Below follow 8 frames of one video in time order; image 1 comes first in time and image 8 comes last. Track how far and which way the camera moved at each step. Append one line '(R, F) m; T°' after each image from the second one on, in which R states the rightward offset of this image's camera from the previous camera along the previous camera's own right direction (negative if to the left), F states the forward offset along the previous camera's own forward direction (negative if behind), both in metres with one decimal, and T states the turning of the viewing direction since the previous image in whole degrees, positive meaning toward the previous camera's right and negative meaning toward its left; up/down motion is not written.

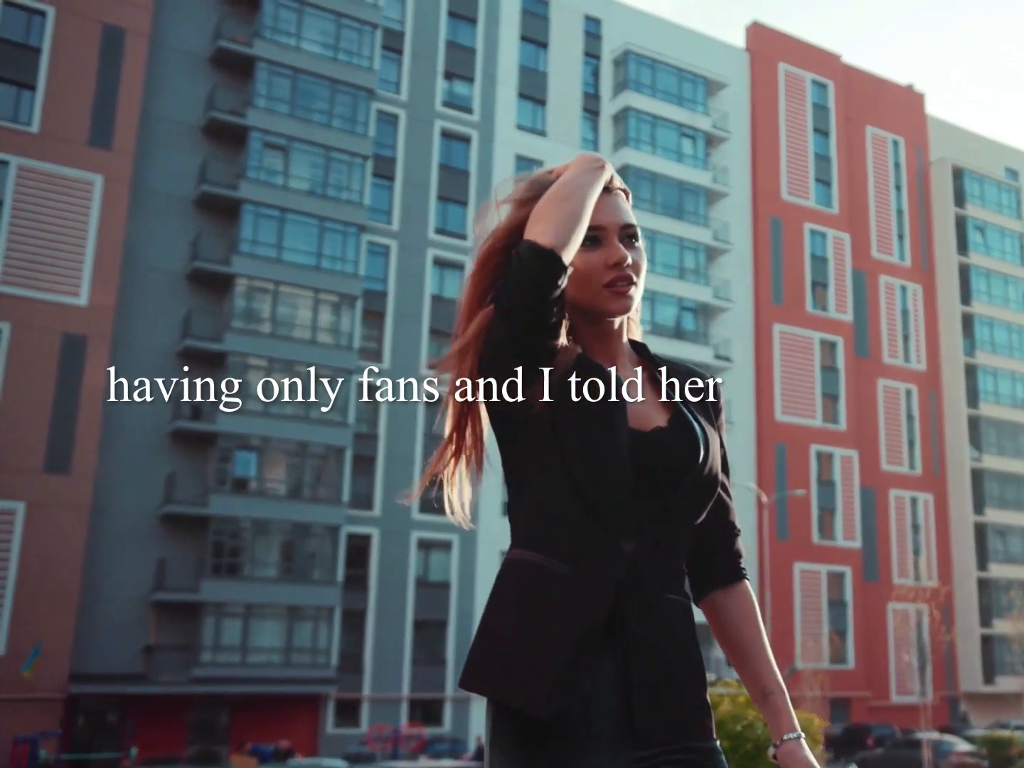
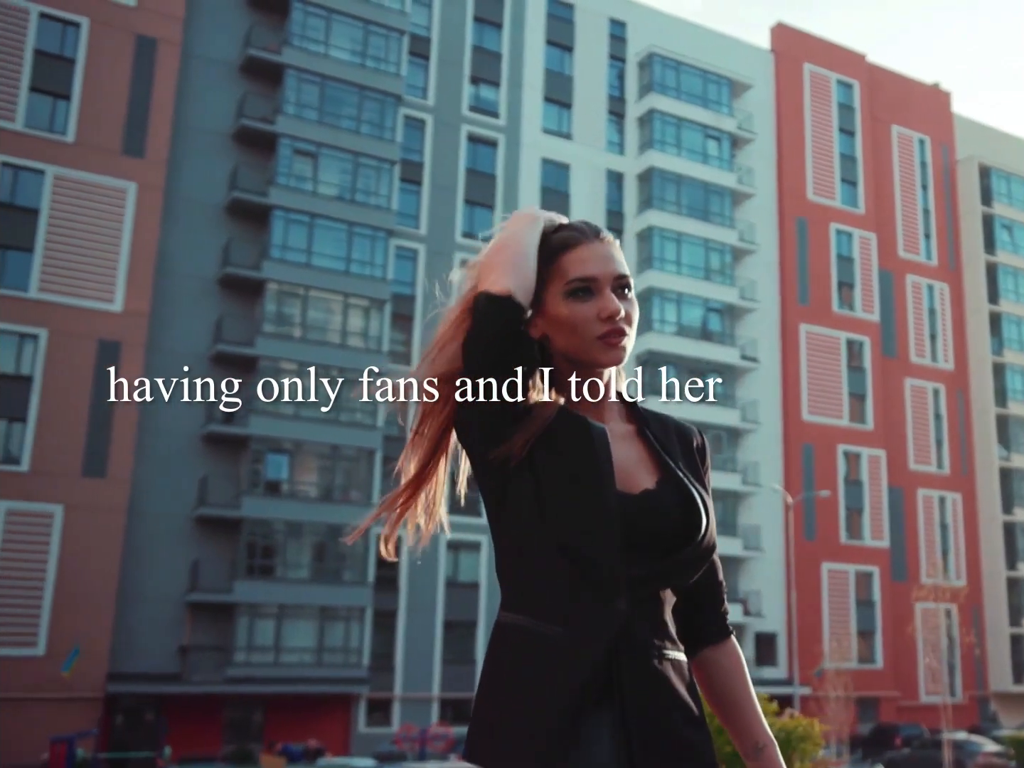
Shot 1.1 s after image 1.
(0.0, -0.3) m; -1°
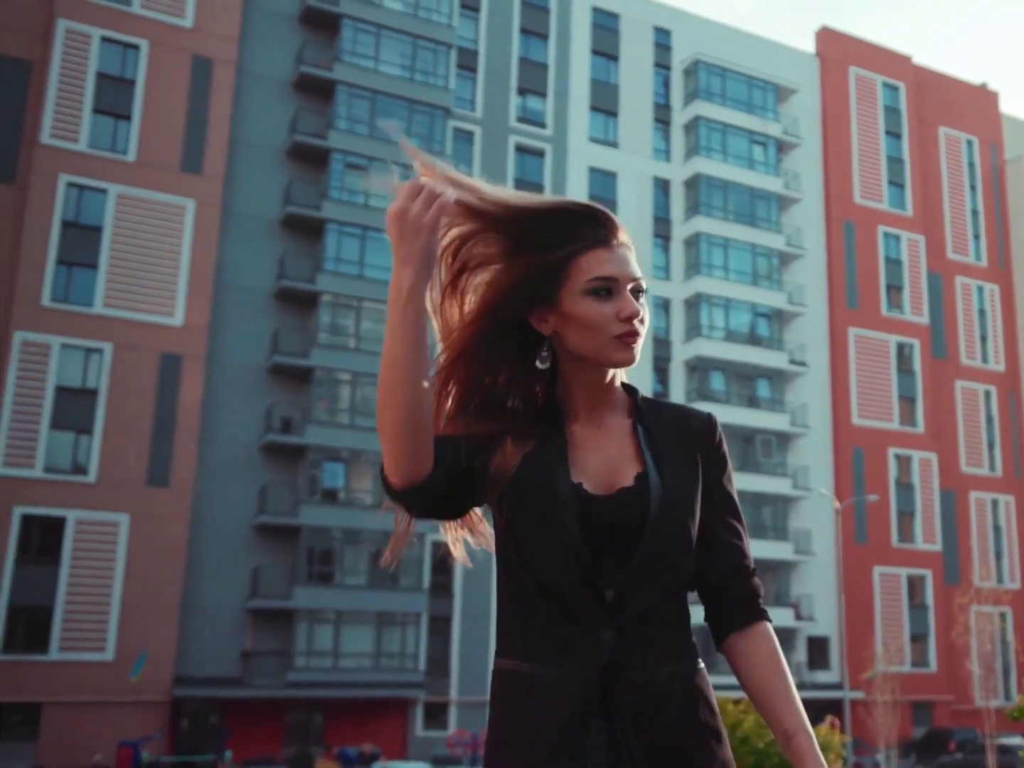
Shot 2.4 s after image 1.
(-0.1, -0.5) m; -2°
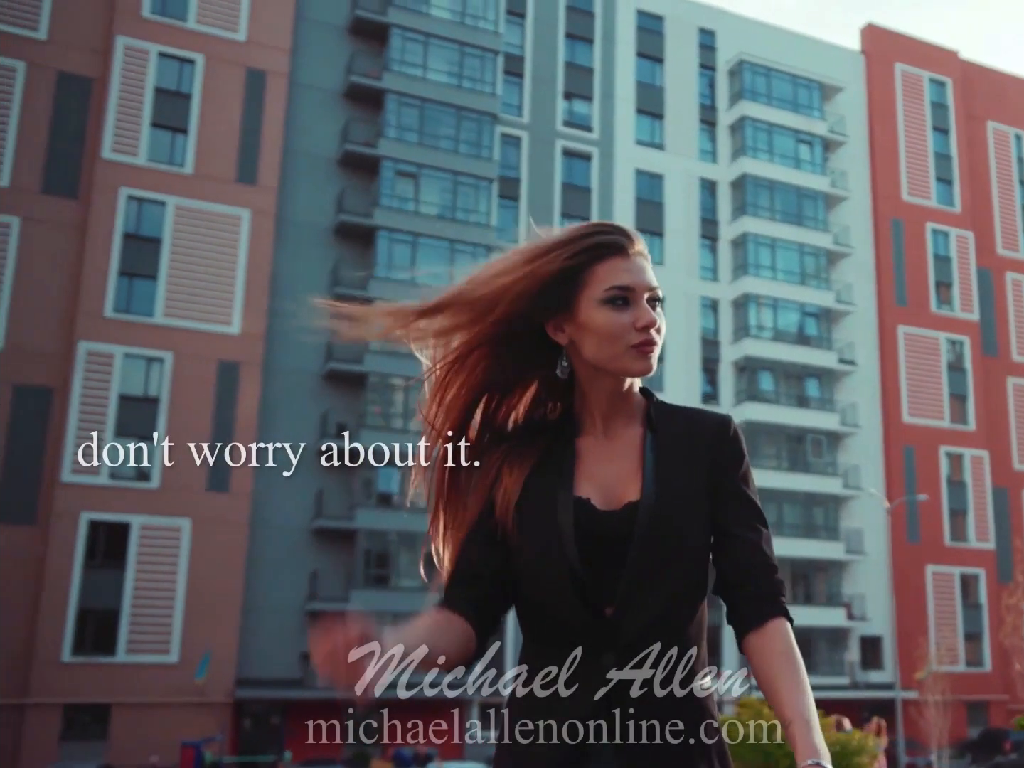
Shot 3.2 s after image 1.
(-0.1, -0.3) m; -2°
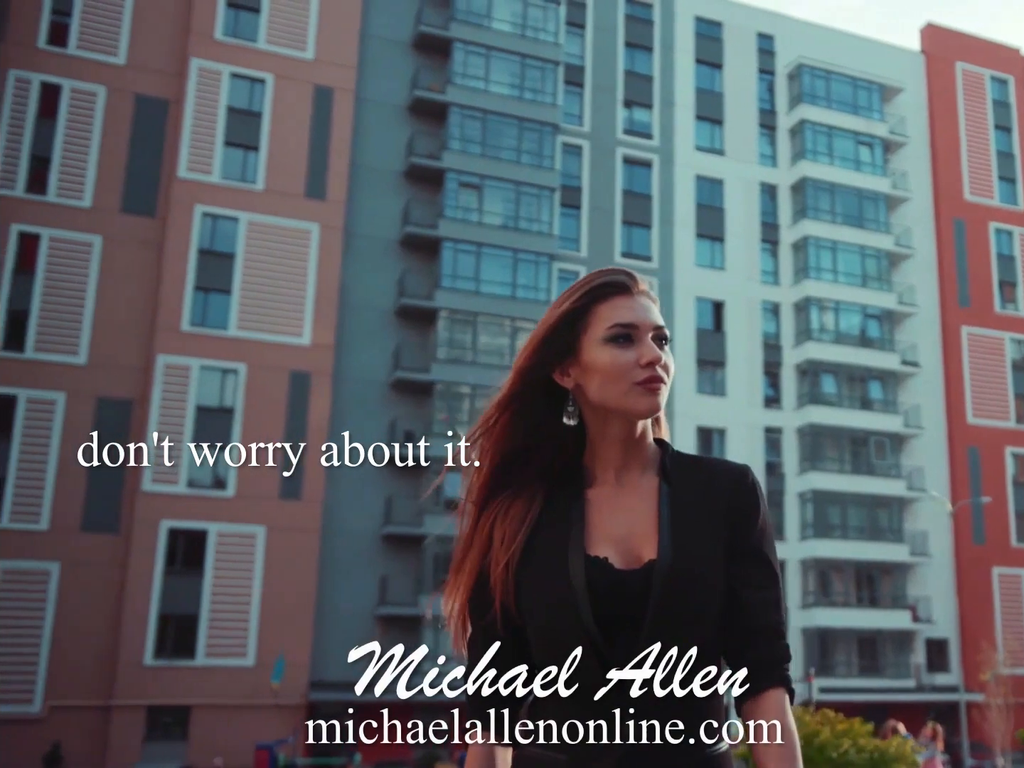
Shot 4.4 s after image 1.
(-0.1, -0.6) m; -3°
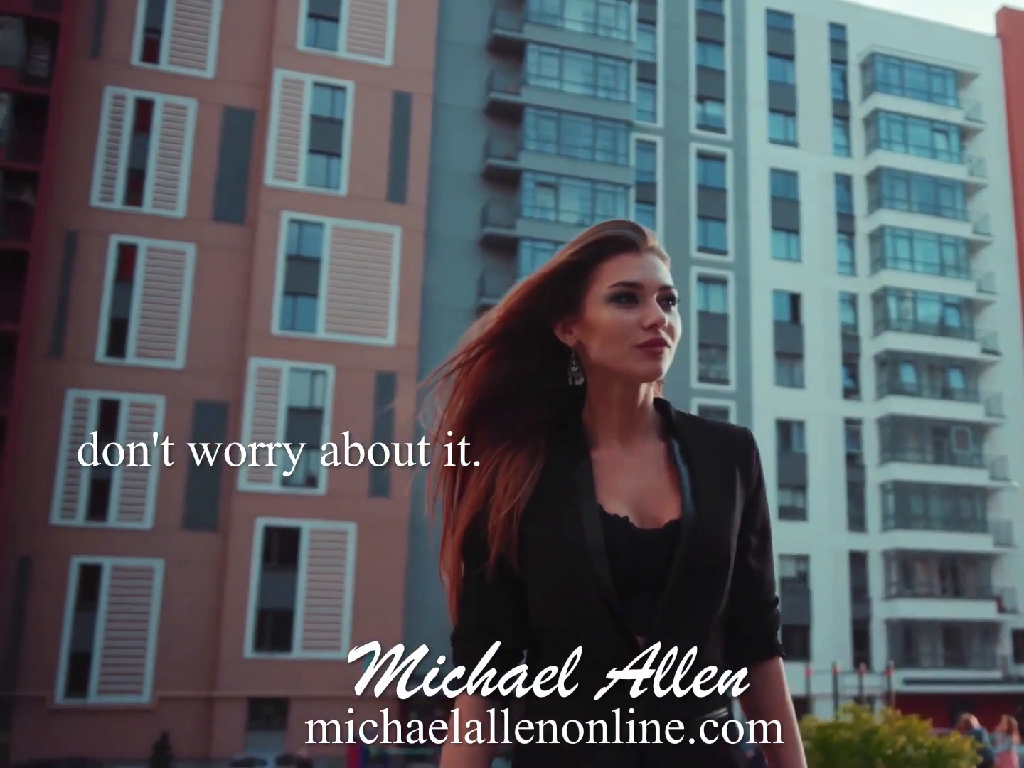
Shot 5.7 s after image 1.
(-0.2, -0.5) m; -3°
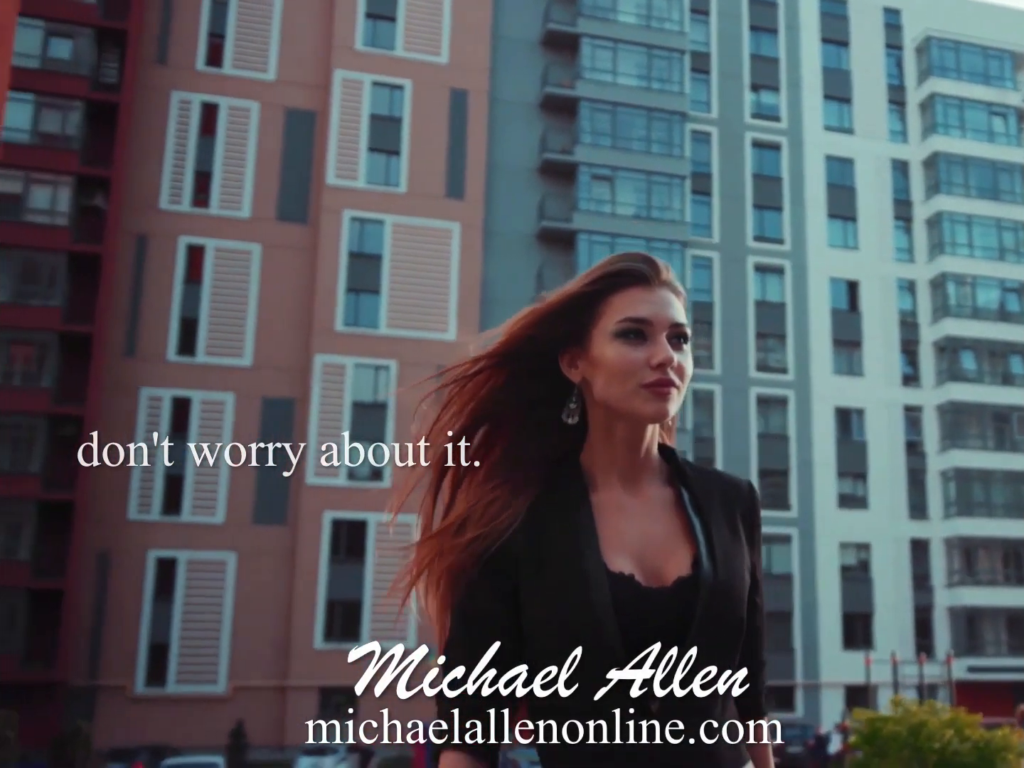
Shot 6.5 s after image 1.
(-0.1, -0.3) m; -2°
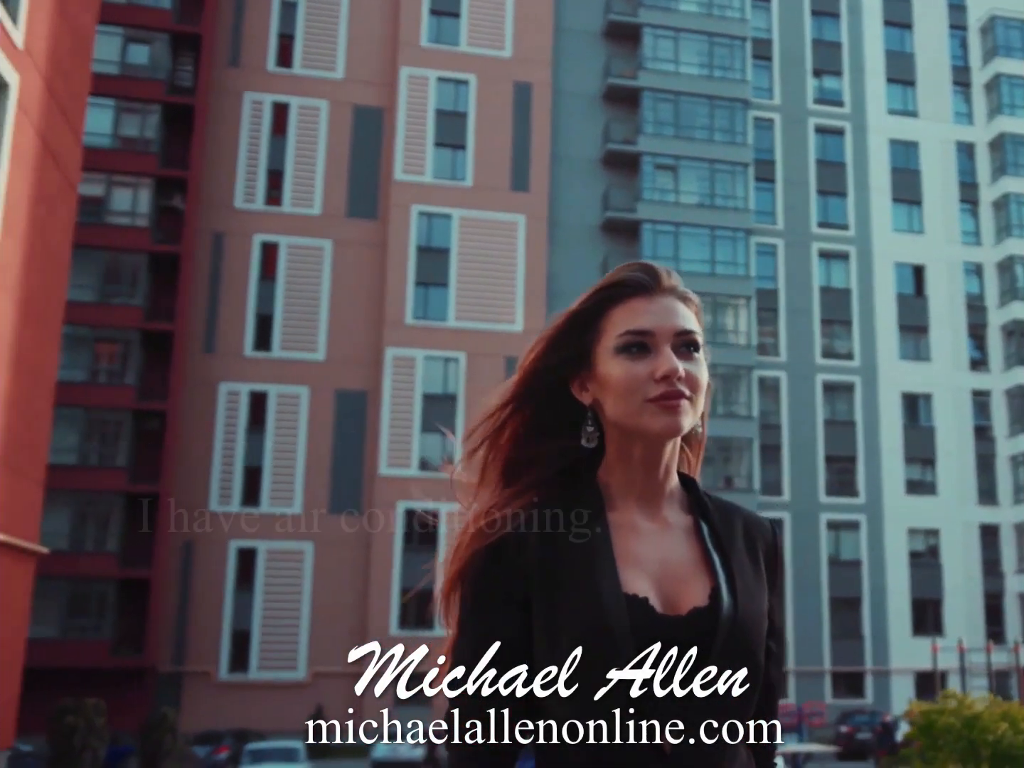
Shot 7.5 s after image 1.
(-0.1, -0.4) m; -3°
